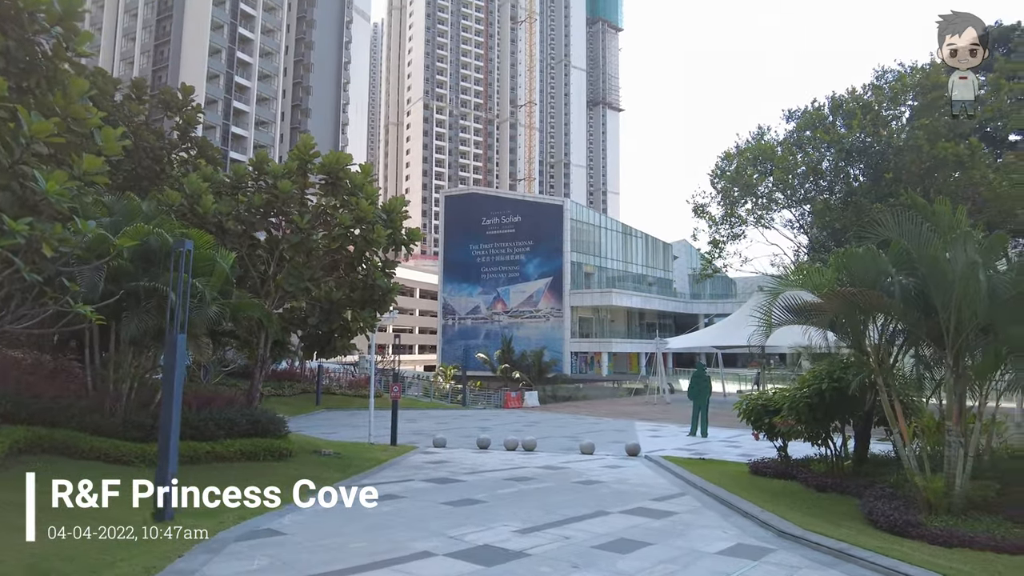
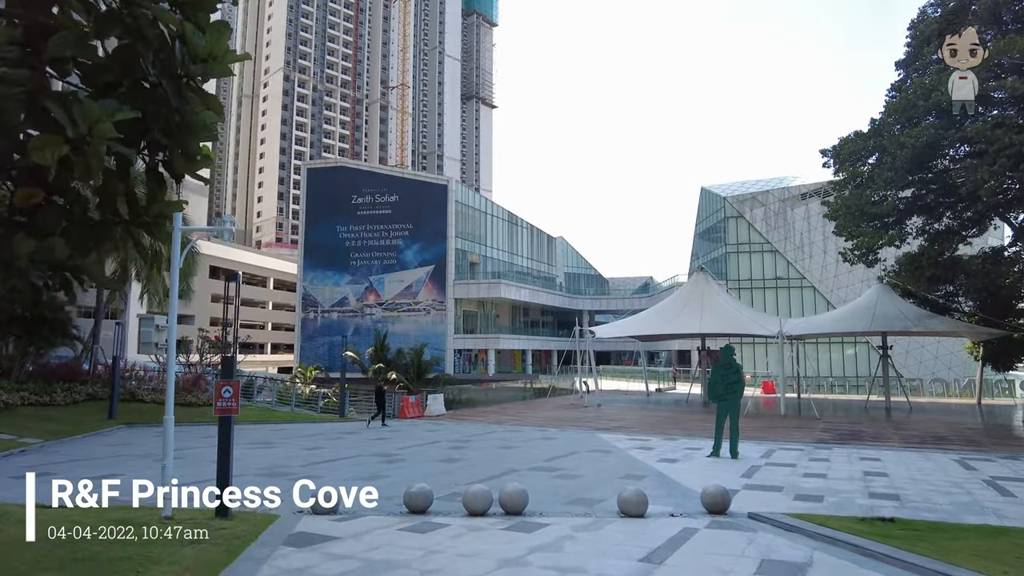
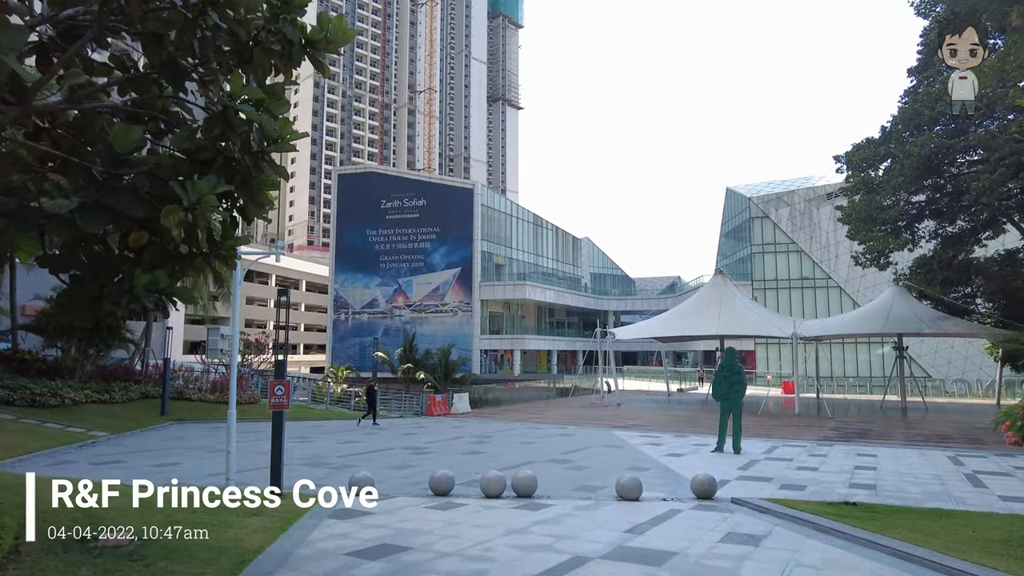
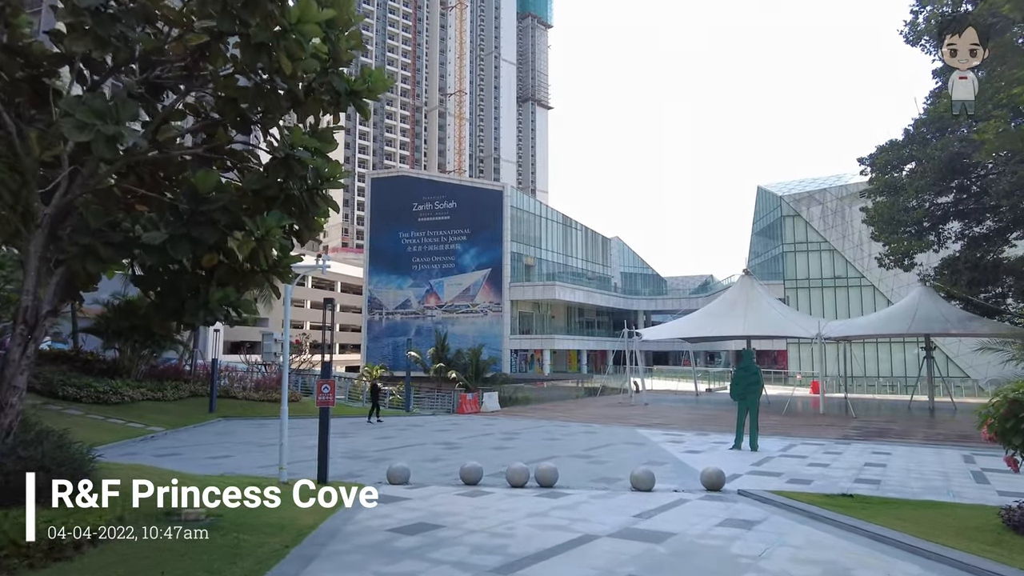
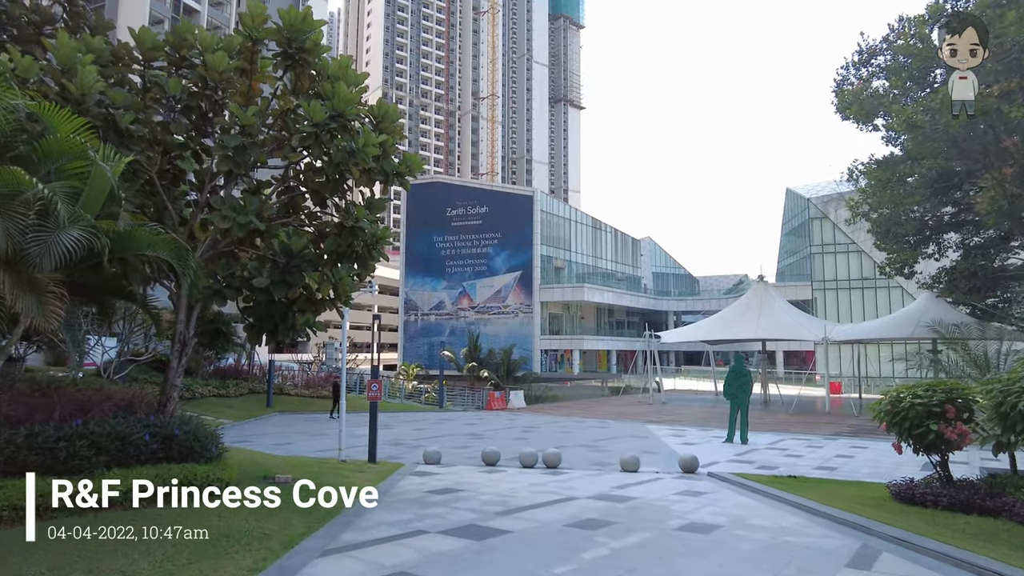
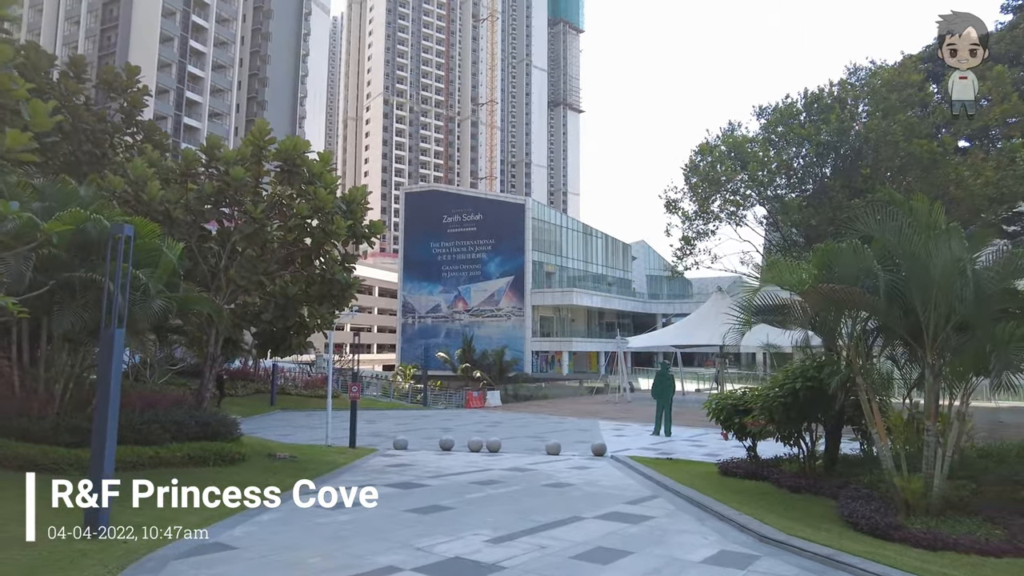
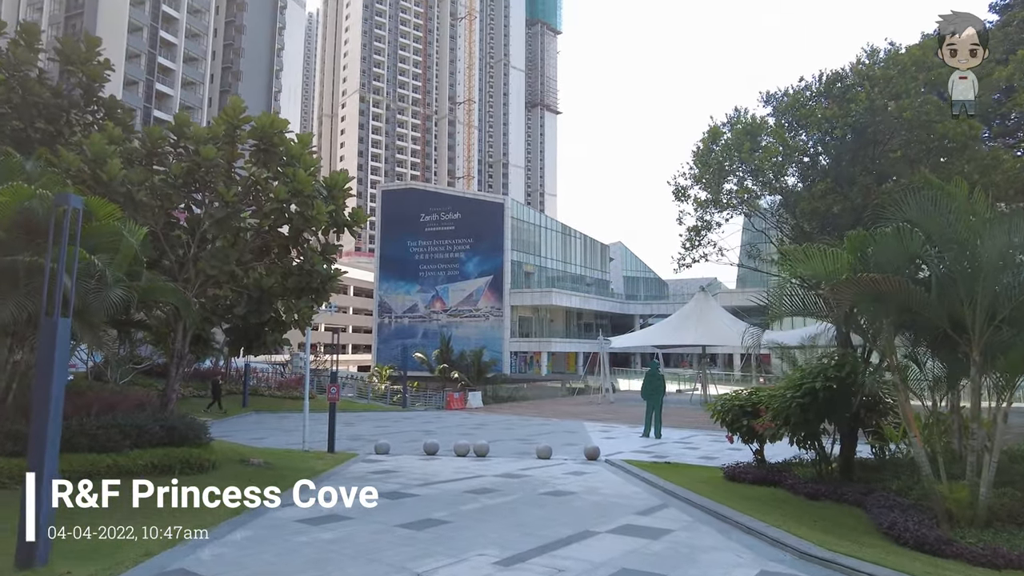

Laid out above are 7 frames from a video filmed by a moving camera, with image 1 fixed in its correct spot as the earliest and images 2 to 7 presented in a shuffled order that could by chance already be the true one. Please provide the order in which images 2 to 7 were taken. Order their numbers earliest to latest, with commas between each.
6, 7, 5, 4, 3, 2
